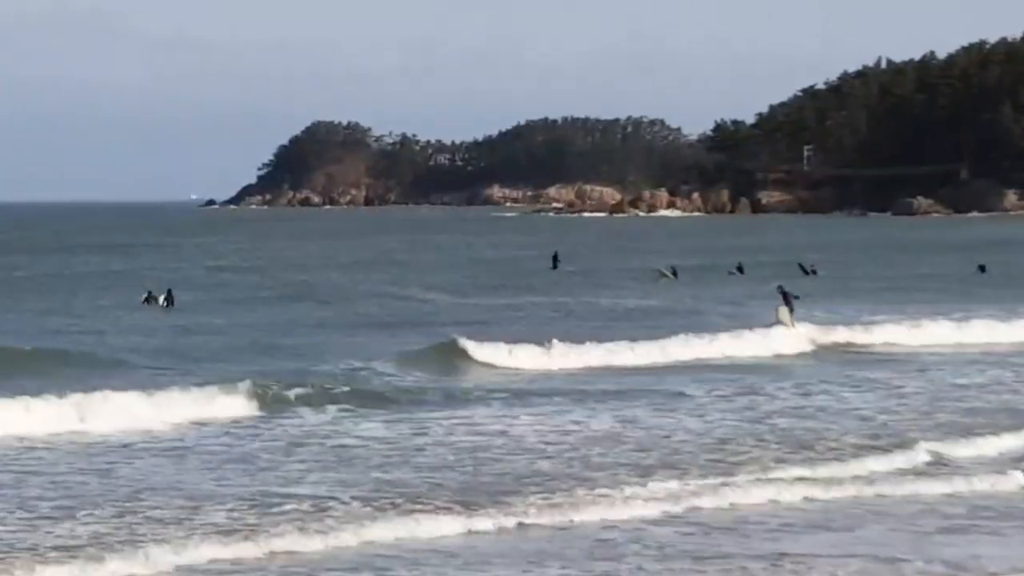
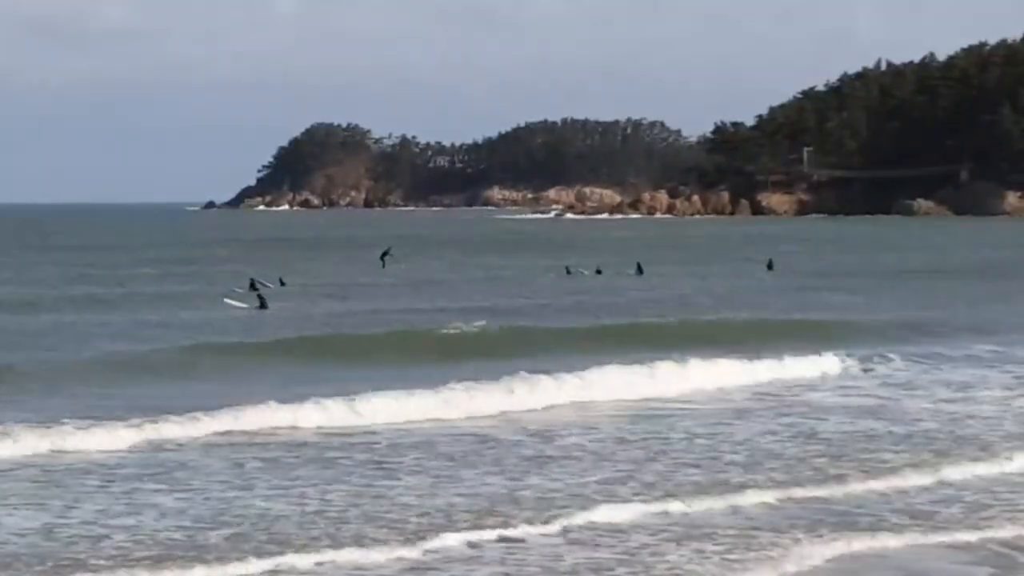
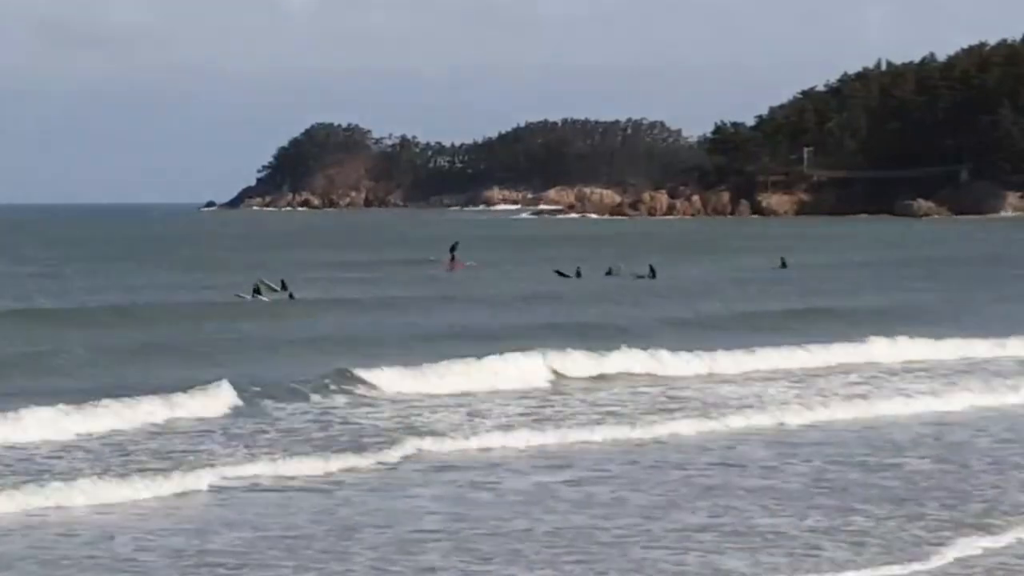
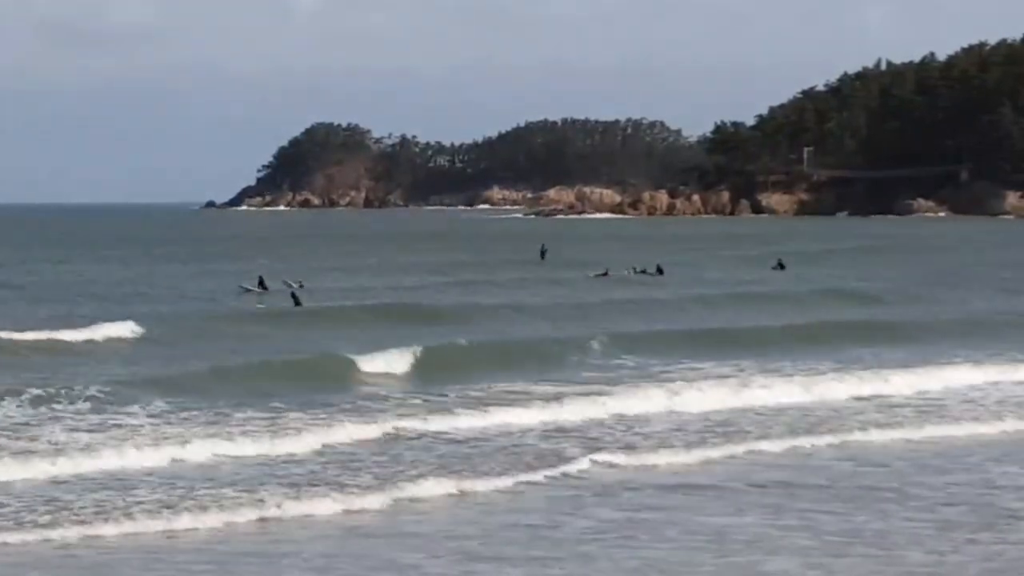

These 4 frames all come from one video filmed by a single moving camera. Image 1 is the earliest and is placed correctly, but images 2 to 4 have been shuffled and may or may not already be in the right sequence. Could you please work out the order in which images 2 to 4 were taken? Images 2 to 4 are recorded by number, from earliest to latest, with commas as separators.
2, 3, 4
